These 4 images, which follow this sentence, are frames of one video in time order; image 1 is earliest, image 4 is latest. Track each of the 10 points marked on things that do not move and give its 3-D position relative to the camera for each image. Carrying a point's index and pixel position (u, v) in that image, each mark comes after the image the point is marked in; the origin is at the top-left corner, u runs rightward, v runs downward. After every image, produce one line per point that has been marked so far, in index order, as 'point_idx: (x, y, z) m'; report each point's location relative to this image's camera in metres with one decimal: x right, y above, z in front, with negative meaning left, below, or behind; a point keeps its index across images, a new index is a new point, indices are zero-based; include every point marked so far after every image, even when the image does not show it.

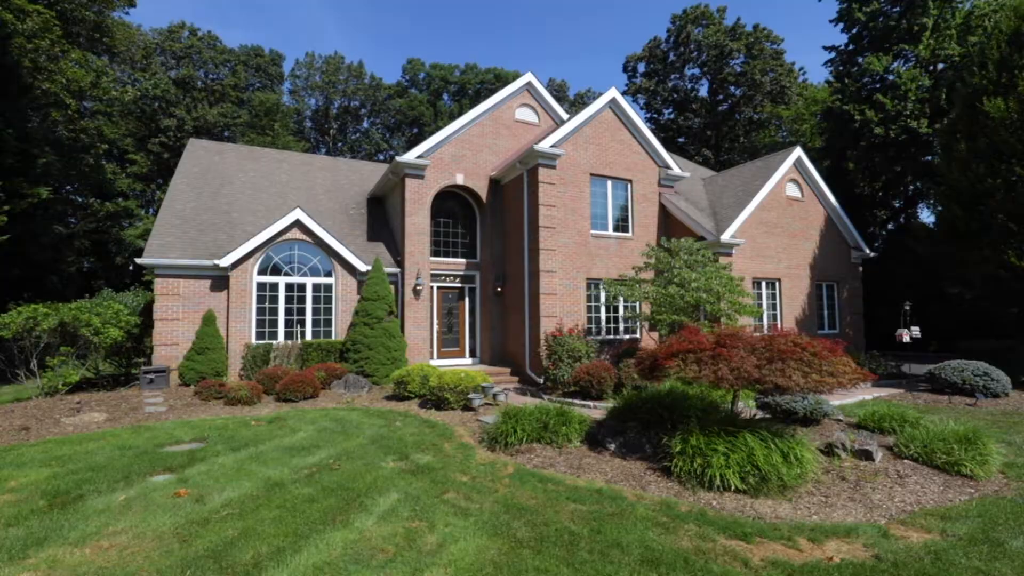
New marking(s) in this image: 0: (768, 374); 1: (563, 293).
0: (+3.4, -1.2, +7.5) m
1: (+1.5, -0.1, +16.1) m
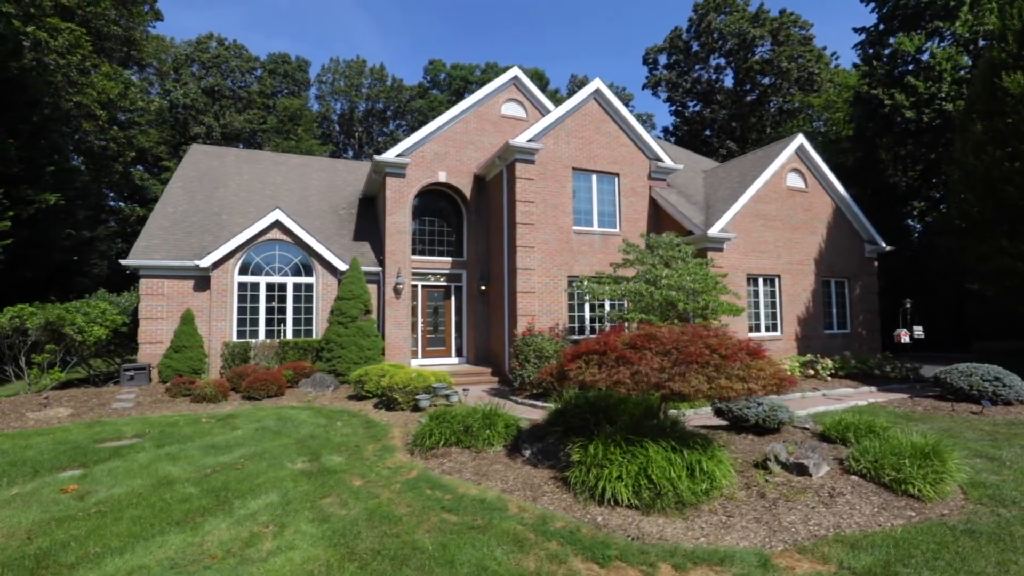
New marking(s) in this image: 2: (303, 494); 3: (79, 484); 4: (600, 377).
0: (+1.9, -1.1, +6.8) m
1: (+0.8, -0.1, +15.6) m
2: (-2.7, -2.7, +7.3) m
3: (-5.9, -2.7, +7.7) m
4: (+1.1, -1.2, +7.2) m
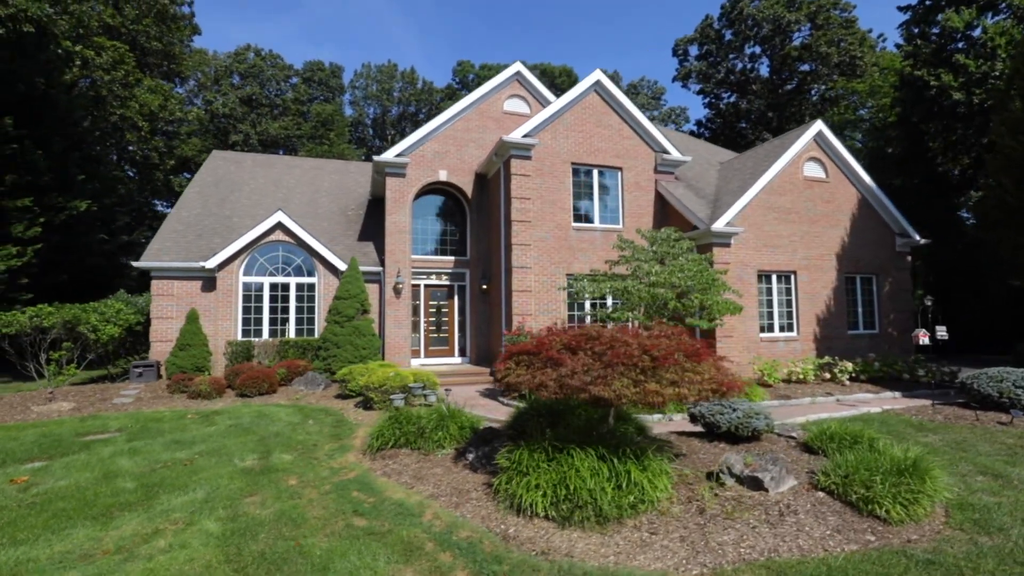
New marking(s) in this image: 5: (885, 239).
0: (+0.9, -1.1, +6.4) m
1: (+0.7, -0.1, +15.1) m
2: (-3.6, -2.6, +7.3) m
3: (-6.8, -2.7, +8.0) m
4: (+0.2, -1.1, +6.8) m
5: (+10.7, +1.4, +16.1) m
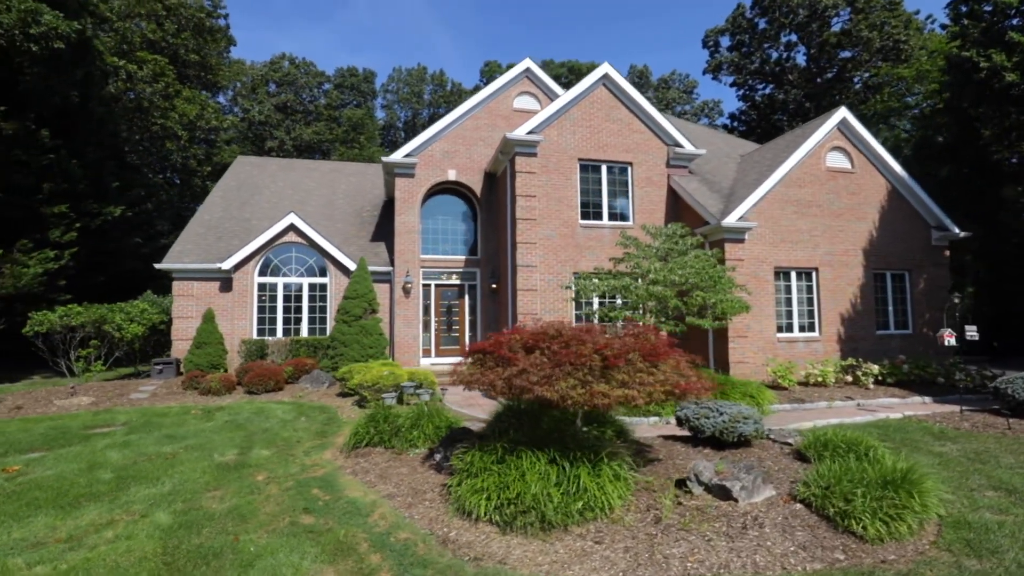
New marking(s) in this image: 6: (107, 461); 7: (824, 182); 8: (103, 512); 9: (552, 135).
0: (+0.3, -1.0, +6.1) m
1: (+0.8, 0.0, +14.8) m
2: (-4.1, -2.6, +7.4) m
3: (-7.2, -2.6, +8.3) m
4: (-0.4, -1.1, +6.6) m
5: (+10.8, +1.4, +14.9) m
6: (-6.1, -2.6, +8.5) m
7: (+8.0, +2.7, +14.4) m
8: (-4.7, -2.6, +6.5) m
9: (+1.1, +4.1, +15.2) m
